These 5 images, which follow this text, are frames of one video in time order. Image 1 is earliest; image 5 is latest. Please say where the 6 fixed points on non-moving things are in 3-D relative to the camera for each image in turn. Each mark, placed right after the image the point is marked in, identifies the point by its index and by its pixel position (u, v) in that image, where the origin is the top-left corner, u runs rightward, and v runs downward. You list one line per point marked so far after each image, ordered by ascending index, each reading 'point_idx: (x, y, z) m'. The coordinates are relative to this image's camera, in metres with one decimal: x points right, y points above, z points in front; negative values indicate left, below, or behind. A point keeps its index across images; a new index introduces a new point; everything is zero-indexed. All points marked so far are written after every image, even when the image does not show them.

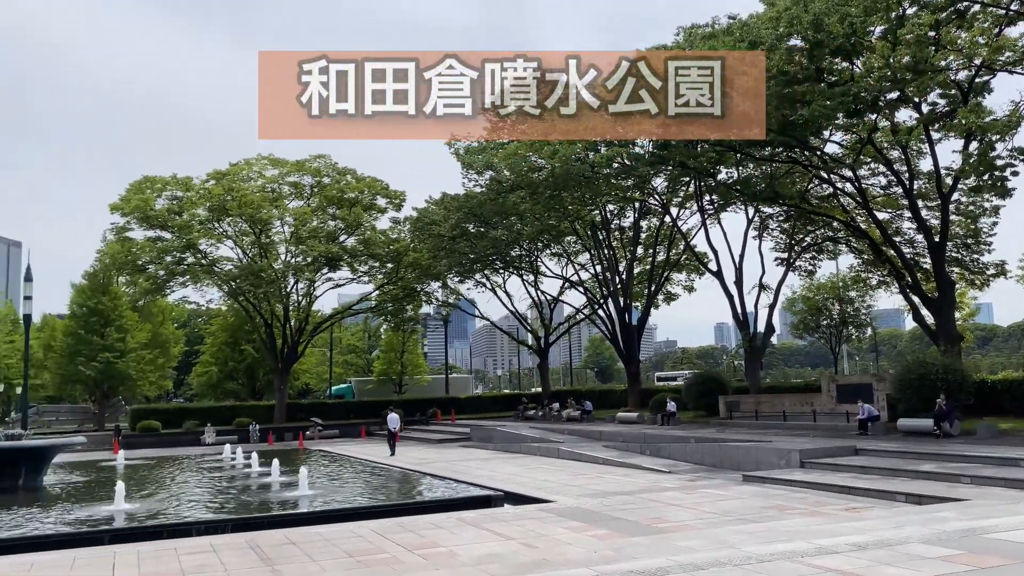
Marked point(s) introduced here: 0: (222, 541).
0: (-4.8, -4.2, +12.5) m
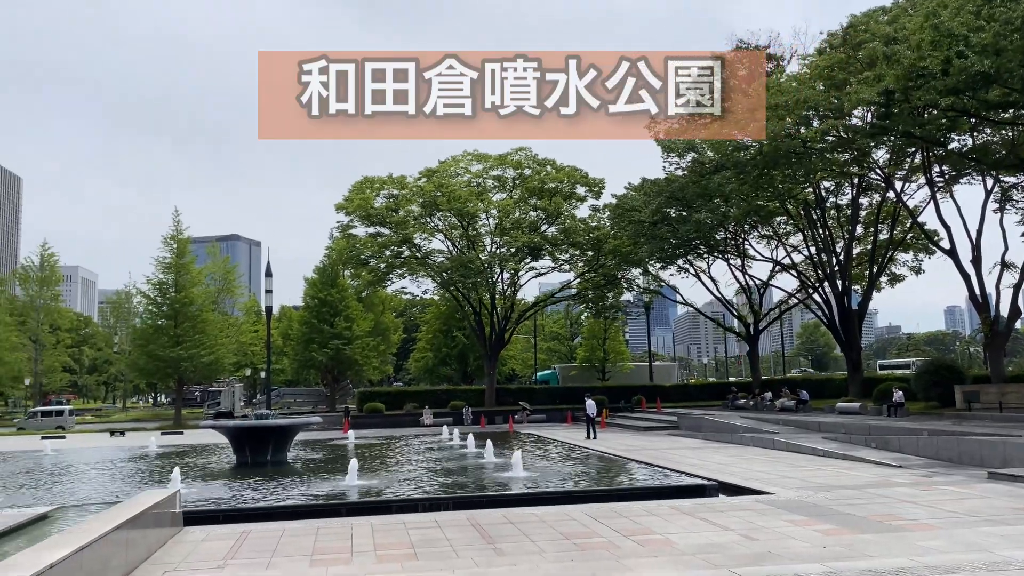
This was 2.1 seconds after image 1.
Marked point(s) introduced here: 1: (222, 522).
0: (-1.2, -4.0, +13.1) m
1: (-5.0, -4.0, +13.0) m
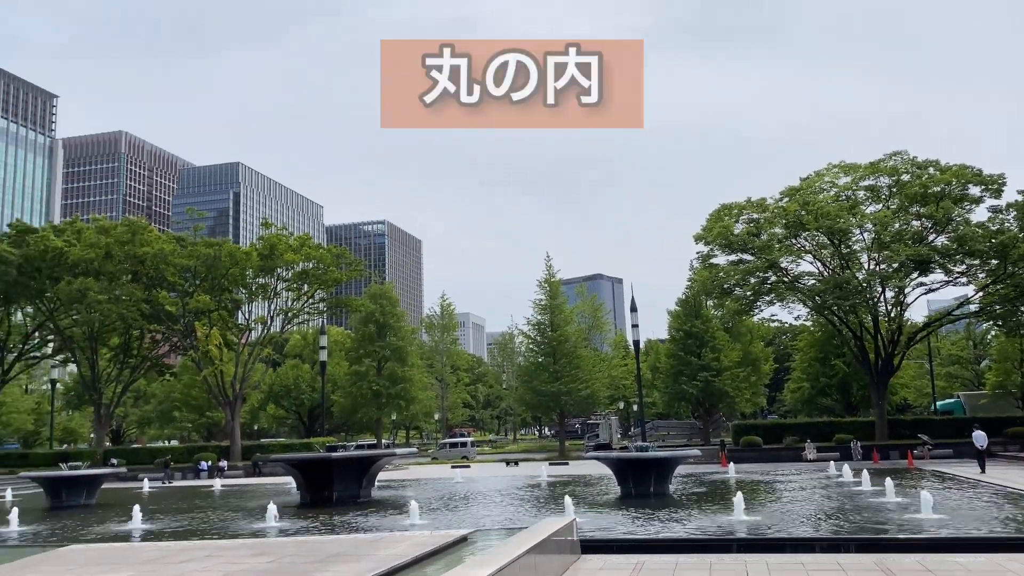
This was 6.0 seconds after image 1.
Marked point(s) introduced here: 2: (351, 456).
0: (+5.4, -4.3, +12.1) m
1: (+1.8, -4.6, +13.4) m
2: (-3.6, -3.7, +17.0) m
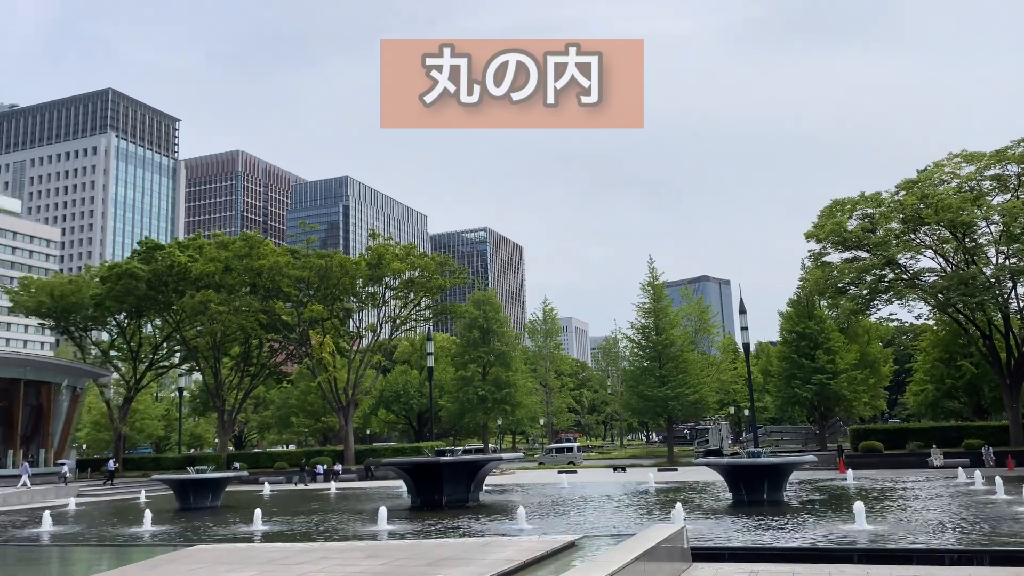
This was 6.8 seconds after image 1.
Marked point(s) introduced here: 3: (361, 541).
0: (+7.1, -4.3, +11.3) m
1: (+3.8, -4.7, +13.0) m
2: (-1.3, -3.9, +17.2) m
3: (-3.0, -5.0, +15.2) m
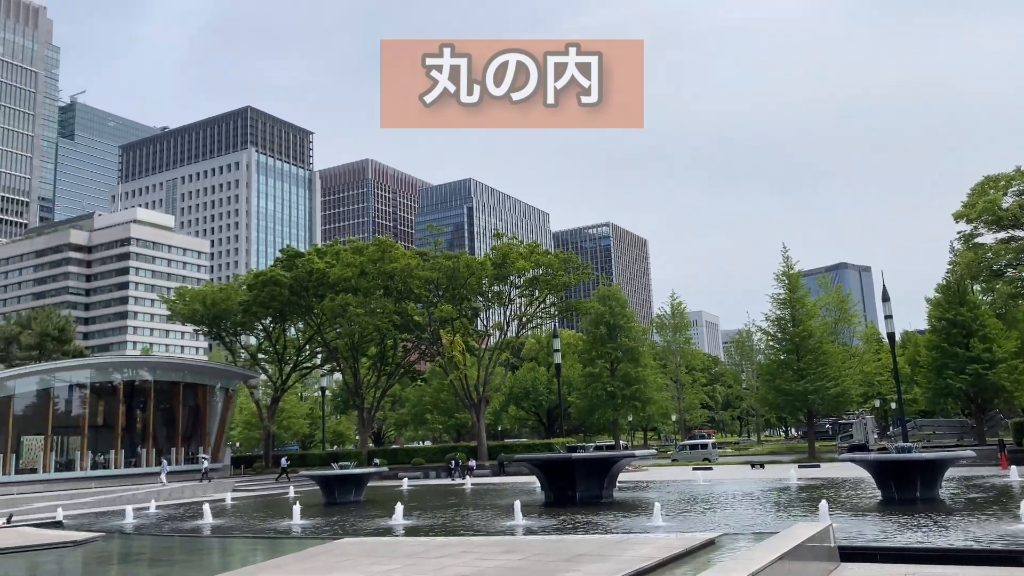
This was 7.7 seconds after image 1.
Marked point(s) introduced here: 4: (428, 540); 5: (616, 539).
0: (+9.2, -3.9, +10.2) m
1: (+6.1, -4.4, +12.3) m
2: (+1.7, -3.8, +17.2) m
3: (-0.3, -5.0, +15.4) m
4: (-1.7, -5.1, +15.4) m
5: (+1.9, -4.6, +14.1) m
